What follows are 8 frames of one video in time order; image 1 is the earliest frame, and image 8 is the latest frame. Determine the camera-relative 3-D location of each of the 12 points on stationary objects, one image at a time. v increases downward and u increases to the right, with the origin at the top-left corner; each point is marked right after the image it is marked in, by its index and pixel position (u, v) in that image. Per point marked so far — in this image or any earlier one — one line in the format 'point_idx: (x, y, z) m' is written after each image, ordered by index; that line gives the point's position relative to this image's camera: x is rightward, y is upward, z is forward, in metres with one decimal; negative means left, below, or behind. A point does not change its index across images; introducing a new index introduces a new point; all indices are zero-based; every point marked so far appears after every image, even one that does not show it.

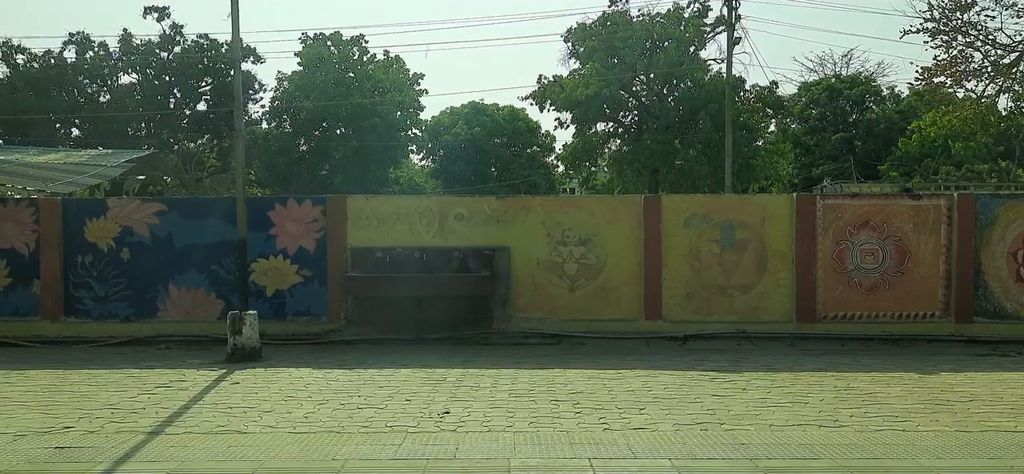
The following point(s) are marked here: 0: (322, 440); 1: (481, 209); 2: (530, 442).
0: (-1.1, -1.2, +6.0) m
1: (-0.4, +0.3, +12.4) m
2: (+0.1, -1.2, +6.0) m
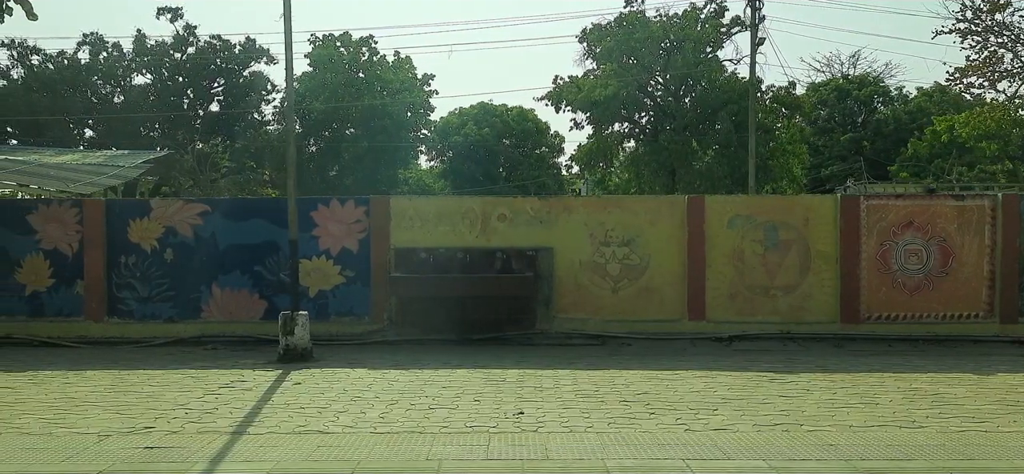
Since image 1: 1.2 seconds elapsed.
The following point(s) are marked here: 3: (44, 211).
0: (-0.6, -1.2, +6.1) m
1: (+0.2, +0.3, +12.4) m
2: (+0.6, -1.2, +6.0) m
3: (-5.8, +0.3, +12.5) m
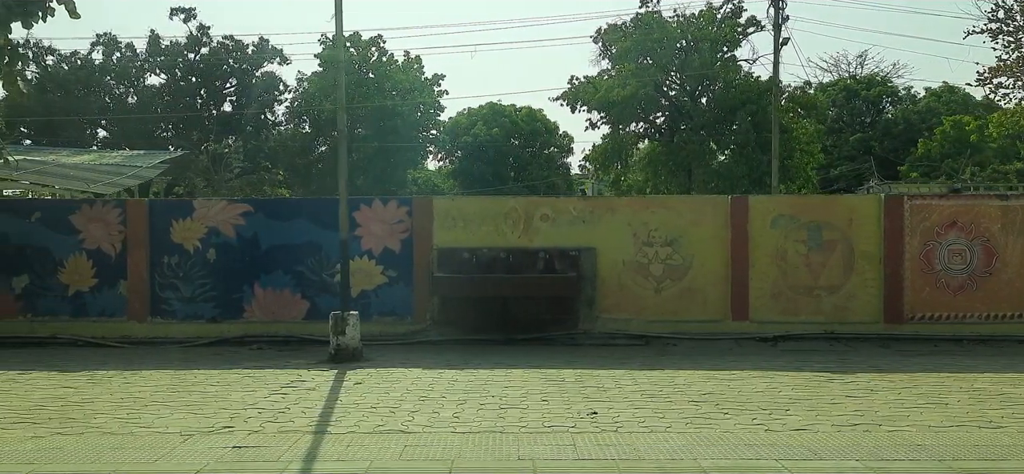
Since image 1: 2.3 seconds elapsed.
0: (-0.1, -1.2, +6.0) m
1: (+0.7, +0.3, +12.4) m
2: (+1.1, -1.2, +6.0) m
3: (-5.2, +0.3, +12.6) m
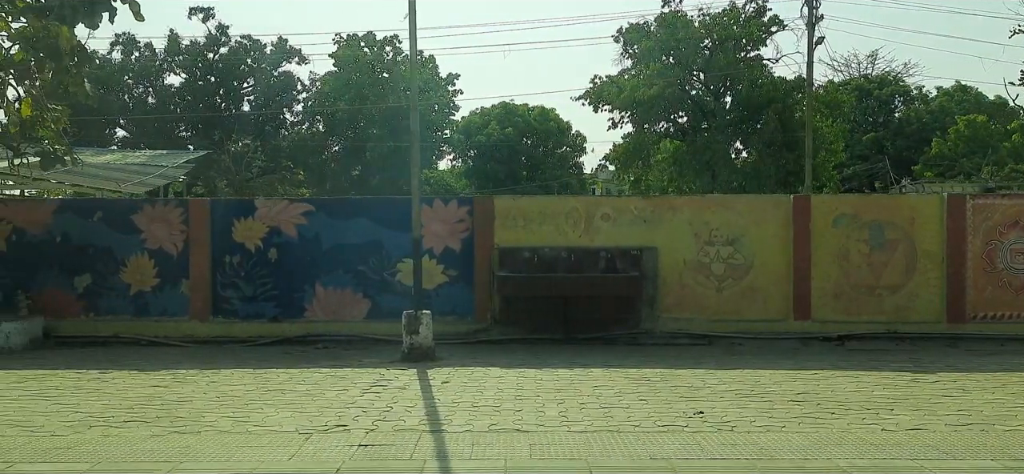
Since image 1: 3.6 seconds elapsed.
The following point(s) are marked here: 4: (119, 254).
0: (+0.6, -1.2, +6.1) m
1: (+1.4, +0.3, +12.4) m
2: (+1.9, -1.2, +6.0) m
3: (-4.5, +0.3, +12.6) m
4: (-4.9, -0.2, +12.6) m
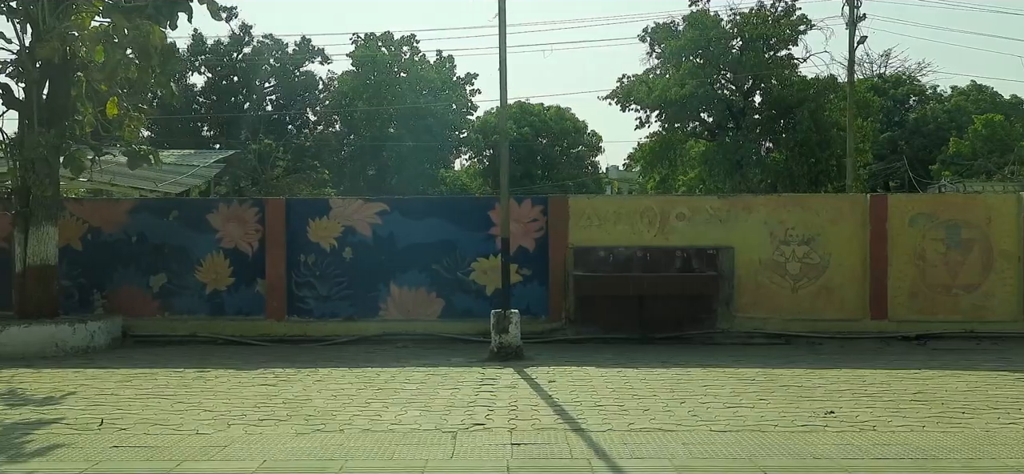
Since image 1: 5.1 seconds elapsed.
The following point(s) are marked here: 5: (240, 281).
0: (+1.5, -1.2, +6.1) m
1: (+2.4, +0.4, +12.4) m
2: (+2.7, -1.2, +6.0) m
3: (-3.6, +0.3, +12.6) m
4: (-3.9, -0.2, +12.6) m
5: (-3.4, -0.5, +12.5) m
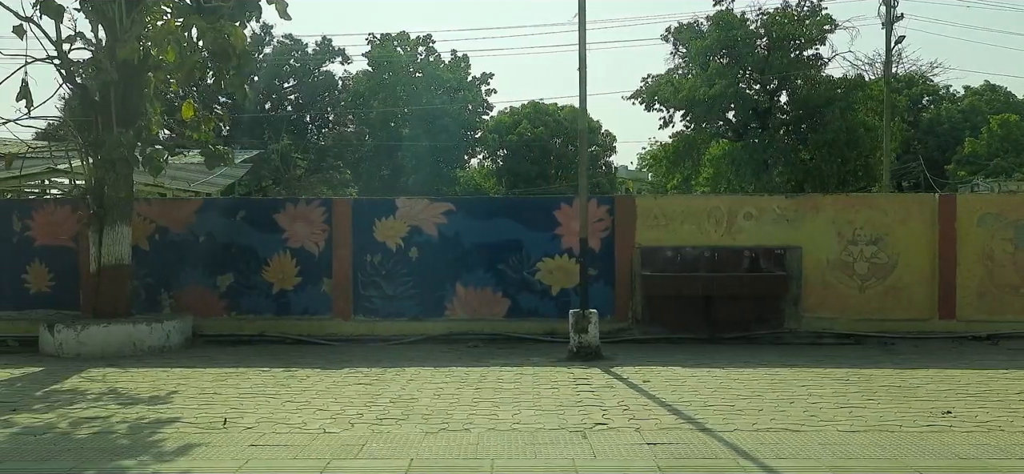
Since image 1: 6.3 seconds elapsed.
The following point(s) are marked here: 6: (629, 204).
0: (+2.3, -1.2, +6.0) m
1: (+3.2, +0.4, +12.4) m
2: (+3.5, -1.2, +5.9) m
3: (-2.7, +0.3, +12.6) m
4: (-3.1, -0.2, +12.6) m
5: (-2.6, -0.5, +12.6) m
6: (+1.4, +0.4, +12.5) m
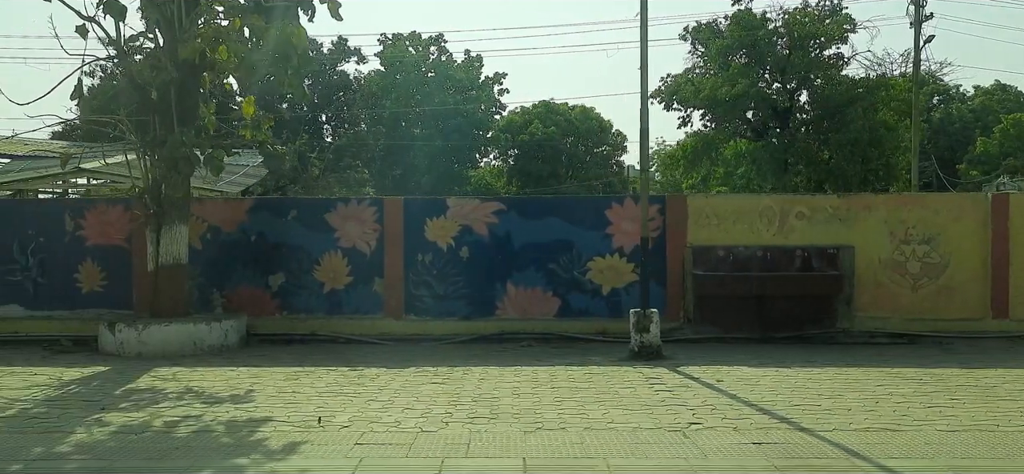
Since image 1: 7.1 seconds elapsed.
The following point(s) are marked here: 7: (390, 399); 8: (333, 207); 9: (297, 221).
0: (+2.9, -1.2, +6.0) m
1: (+3.8, +0.4, +12.4) m
2: (+4.1, -1.2, +5.9) m
3: (-2.1, +0.3, +12.6) m
4: (-2.5, -0.2, +12.6) m
5: (-1.9, -0.5, +12.6) m
6: (+2.1, +0.4, +12.5) m
7: (-0.9, -1.2, +7.7) m
8: (-2.2, +0.4, +12.6) m
9: (-2.7, +0.2, +12.6) m
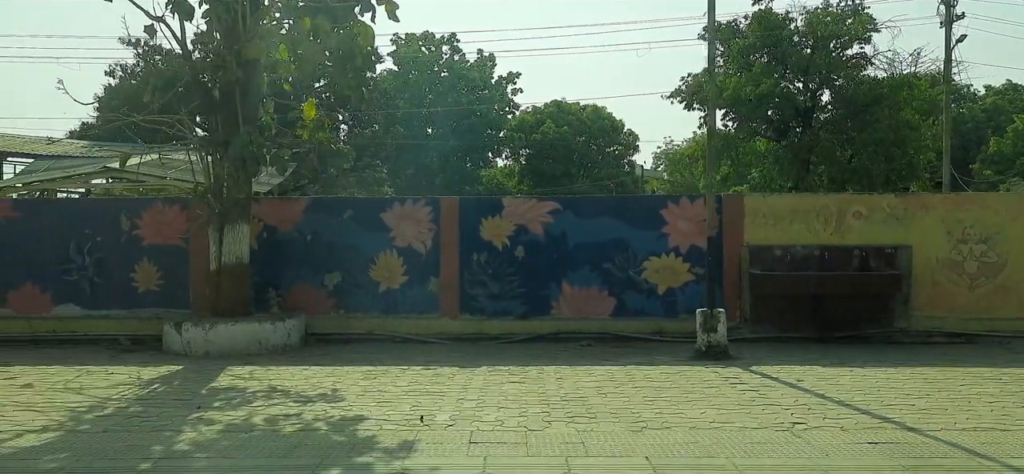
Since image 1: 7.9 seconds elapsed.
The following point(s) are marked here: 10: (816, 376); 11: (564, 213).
0: (+3.6, -1.2, +6.0) m
1: (+4.5, +0.4, +12.4) m
2: (+4.8, -1.2, +5.9) m
3: (-1.4, +0.3, +12.6) m
4: (-1.8, -0.2, +12.6) m
5: (-1.2, -0.5, +12.6) m
6: (+2.8, +0.4, +12.5) m
7: (-0.2, -1.2, +7.7) m
8: (-1.5, +0.4, +12.6) m
9: (-2.0, +0.2, +12.6) m
10: (+2.7, -1.2, +8.8) m
11: (+0.6, +0.3, +12.6) m
